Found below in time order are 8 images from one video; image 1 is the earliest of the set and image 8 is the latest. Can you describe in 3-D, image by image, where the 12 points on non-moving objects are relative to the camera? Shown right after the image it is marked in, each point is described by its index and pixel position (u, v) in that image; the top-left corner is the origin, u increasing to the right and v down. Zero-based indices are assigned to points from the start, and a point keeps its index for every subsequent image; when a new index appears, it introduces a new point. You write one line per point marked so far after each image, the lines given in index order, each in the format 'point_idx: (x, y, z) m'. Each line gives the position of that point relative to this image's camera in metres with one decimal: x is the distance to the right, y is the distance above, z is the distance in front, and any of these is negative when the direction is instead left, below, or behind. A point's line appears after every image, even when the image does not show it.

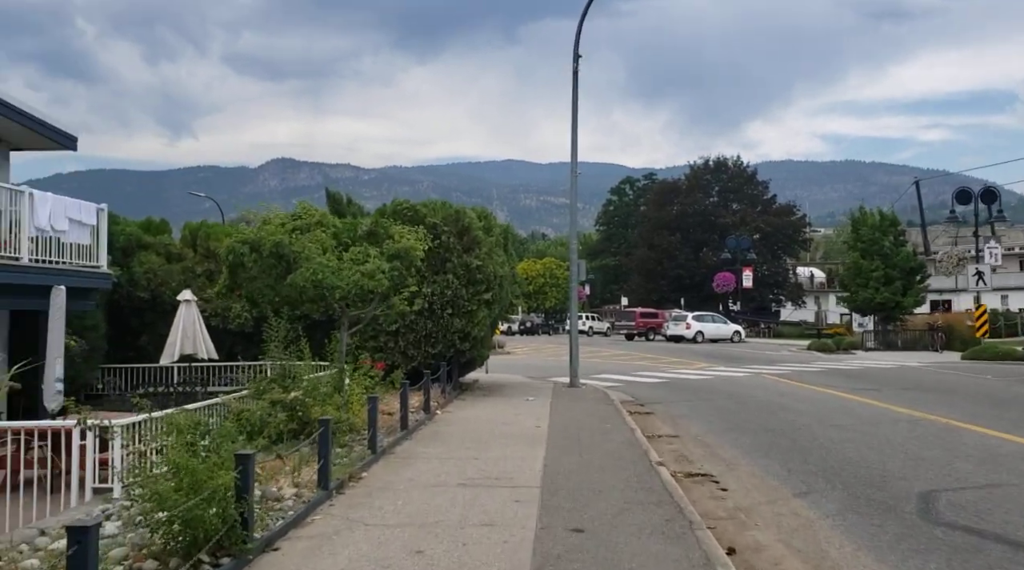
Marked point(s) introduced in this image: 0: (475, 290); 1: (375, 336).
0: (-0.8, -0.1, +19.4) m
1: (-2.8, -1.1, +19.2) m
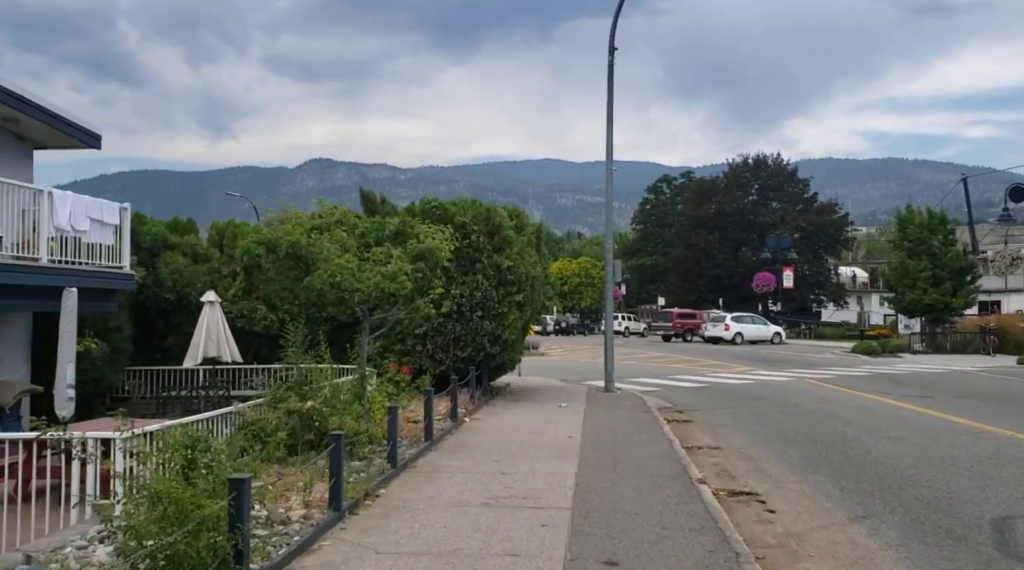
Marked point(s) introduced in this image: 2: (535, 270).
0: (-0.1, -0.1, +18.7) m
1: (-2.2, -1.1, +18.6) m
2: (+0.5, +0.3, +19.4) m
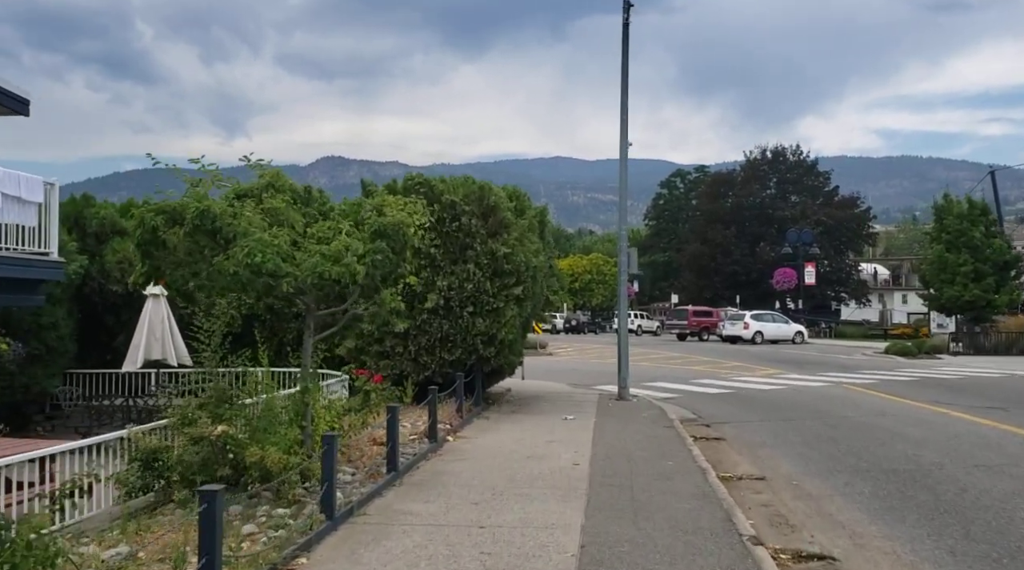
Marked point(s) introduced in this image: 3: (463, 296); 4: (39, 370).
0: (-0.2, 0.0, +15.9) m
1: (-2.2, -0.9, +15.8) m
2: (+0.4, +0.5, +16.6) m
3: (-0.8, -0.2, +15.6) m
4: (-8.2, -1.5, +16.3) m
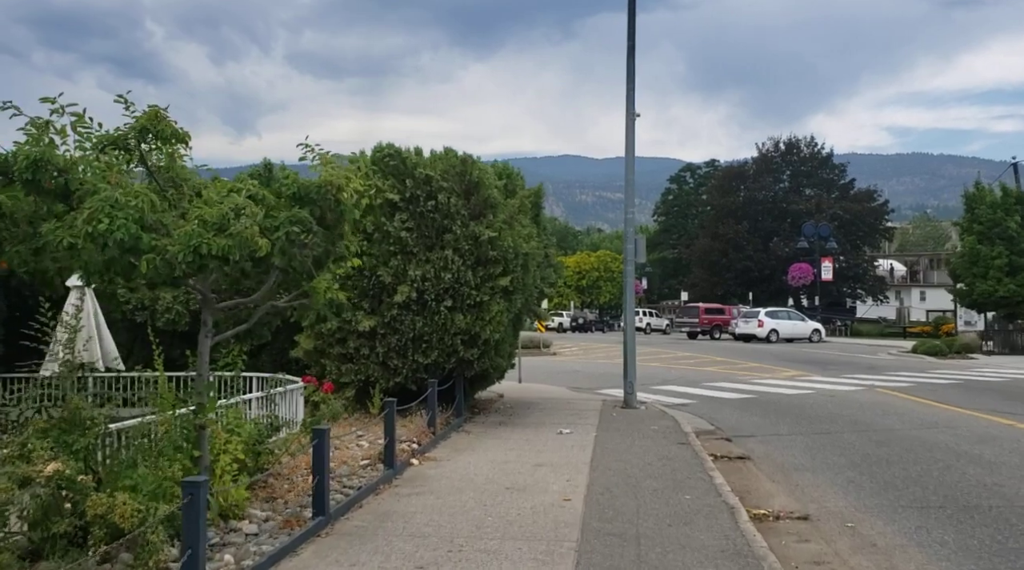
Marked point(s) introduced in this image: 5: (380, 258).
0: (-0.4, +0.2, +13.5) m
1: (-2.4, -0.8, +13.4) m
2: (+0.2, +0.6, +14.2) m
3: (-1.0, 0.0, +13.2) m
4: (-8.4, -1.4, +14.0) m
5: (-1.9, +0.4, +13.2) m
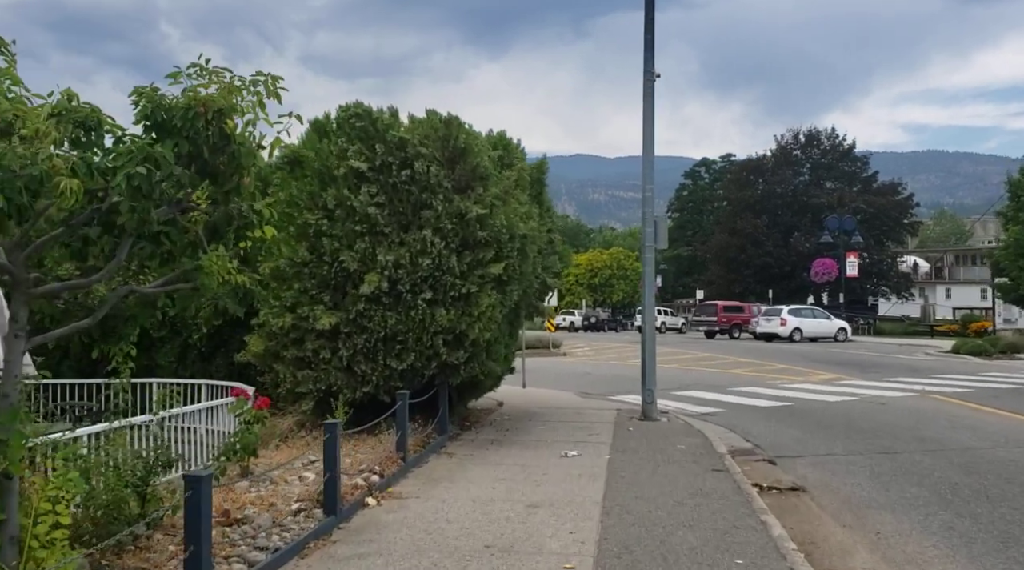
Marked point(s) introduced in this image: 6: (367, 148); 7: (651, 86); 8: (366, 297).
0: (-0.4, +0.3, +11.0) m
1: (-2.5, -0.6, +11.0) m
2: (+0.2, +0.8, +11.7) m
3: (-1.1, +0.1, +10.7) m
4: (-8.5, -1.2, +11.6) m
5: (-1.9, +0.5, +10.8) m
6: (-1.7, +1.6, +11.0) m
7: (+2.3, +3.3, +15.4) m
8: (-1.7, -0.1, +10.7) m
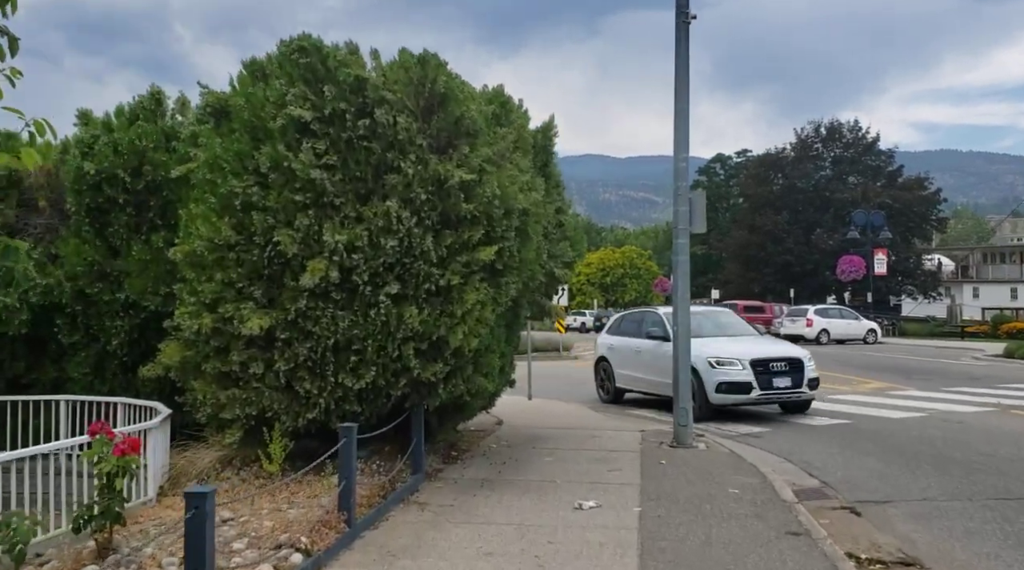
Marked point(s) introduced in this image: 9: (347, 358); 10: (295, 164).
0: (-0.5, +0.4, +8.3) m
1: (-2.5, -0.5, +8.2) m
2: (+0.1, +0.8, +9.0) m
3: (-1.1, +0.2, +8.0) m
4: (-8.5, -1.1, +8.9) m
5: (-2.0, +0.6, +8.0) m
6: (-1.8, +1.7, +8.3) m
7: (+2.3, +3.3, +12.6) m
8: (-1.7, -0.1, +7.9) m
9: (-1.4, -0.6, +8.1) m
10: (-1.8, +1.0, +7.9) m
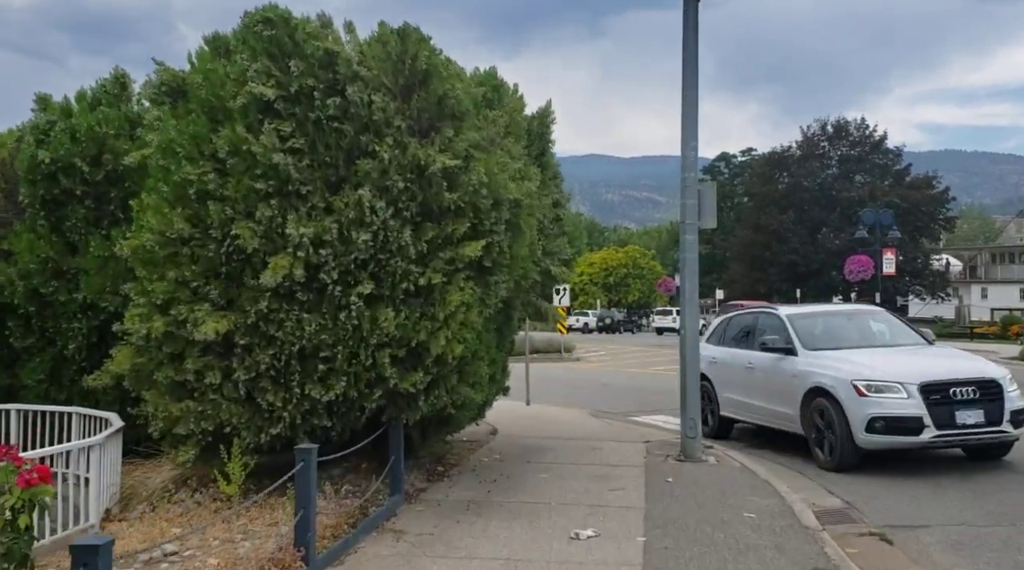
0: (-0.6, +0.4, +7.4) m
1: (-2.6, -0.5, +7.3) m
2: (+0.1, +0.9, +8.1) m
3: (-1.2, +0.2, +7.1) m
4: (-8.6, -1.1, +8.1) m
5: (-2.1, +0.6, +7.1) m
6: (-1.8, +1.7, +7.4) m
7: (+2.2, +3.4, +11.7) m
8: (-1.8, 0.0, +7.0) m
9: (-1.5, -0.6, +7.2) m
10: (-1.9, +1.0, +7.0) m
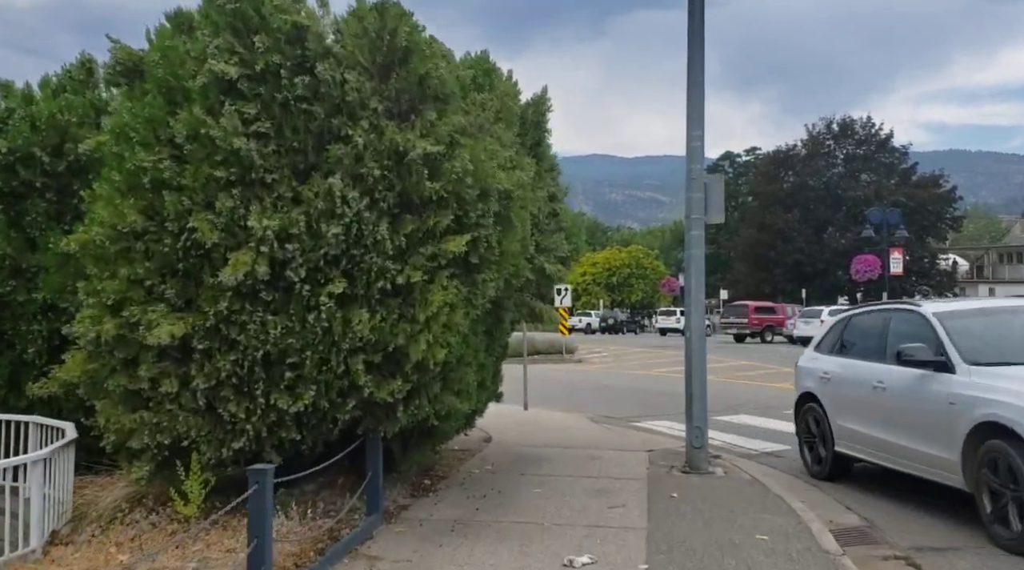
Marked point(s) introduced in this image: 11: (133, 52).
0: (-0.6, +0.4, +6.7) m
1: (-2.7, -0.5, +6.7) m
2: (0.0, +0.9, +7.4) m
3: (-1.3, +0.2, +6.4) m
4: (-8.7, -1.1, +7.4) m
5: (-2.2, +0.6, +6.4) m
6: (-1.9, +1.7, +6.7) m
7: (+2.2, +3.4, +11.0) m
8: (-1.9, 0.0, +6.3) m
9: (-1.6, -0.6, +6.5) m
10: (-2.0, +1.0, +6.4) m
11: (-2.9, +1.8, +7.1) m
